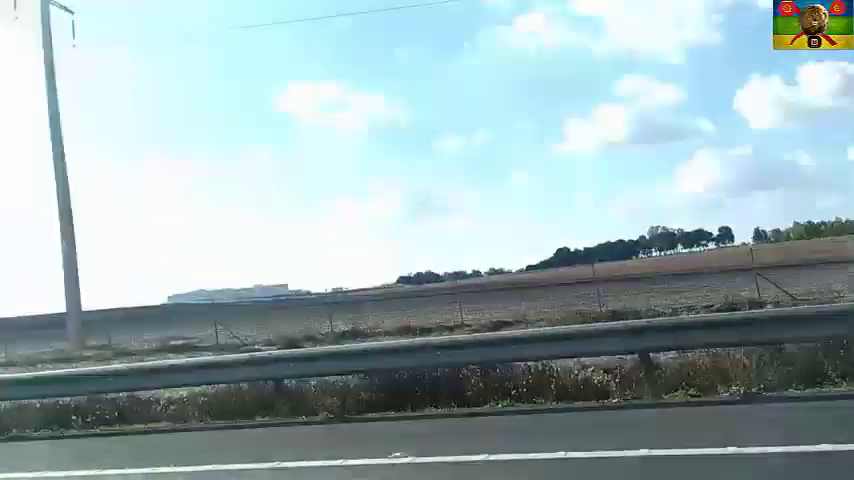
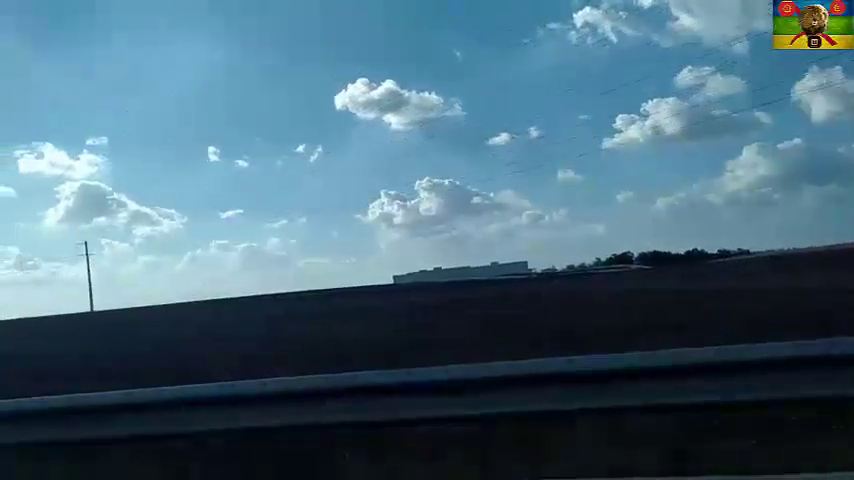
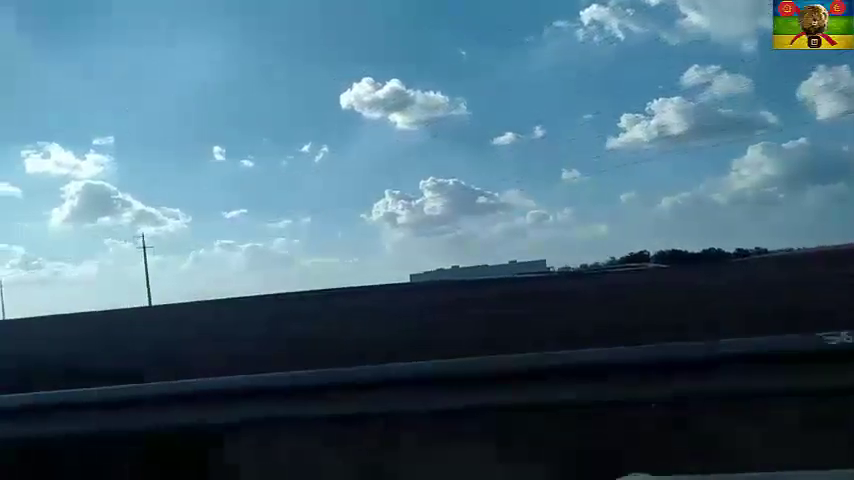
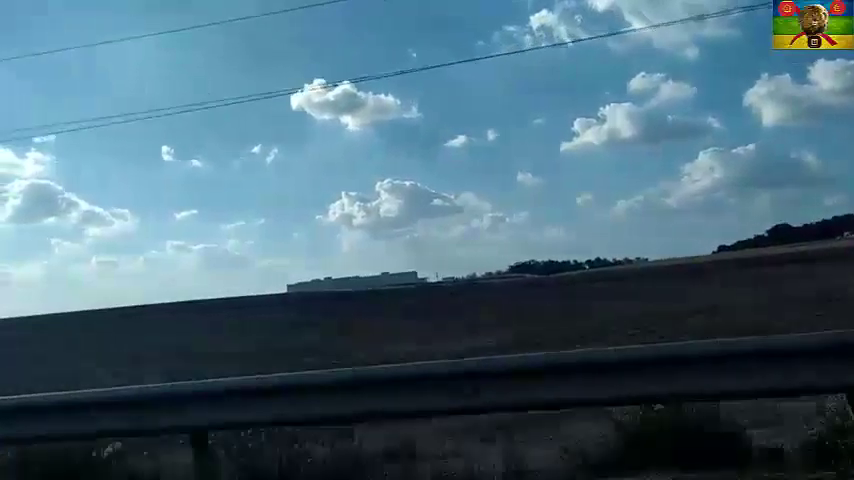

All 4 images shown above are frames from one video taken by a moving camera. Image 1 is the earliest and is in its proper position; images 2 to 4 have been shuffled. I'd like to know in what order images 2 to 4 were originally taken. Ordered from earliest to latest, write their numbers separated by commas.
4, 2, 3
